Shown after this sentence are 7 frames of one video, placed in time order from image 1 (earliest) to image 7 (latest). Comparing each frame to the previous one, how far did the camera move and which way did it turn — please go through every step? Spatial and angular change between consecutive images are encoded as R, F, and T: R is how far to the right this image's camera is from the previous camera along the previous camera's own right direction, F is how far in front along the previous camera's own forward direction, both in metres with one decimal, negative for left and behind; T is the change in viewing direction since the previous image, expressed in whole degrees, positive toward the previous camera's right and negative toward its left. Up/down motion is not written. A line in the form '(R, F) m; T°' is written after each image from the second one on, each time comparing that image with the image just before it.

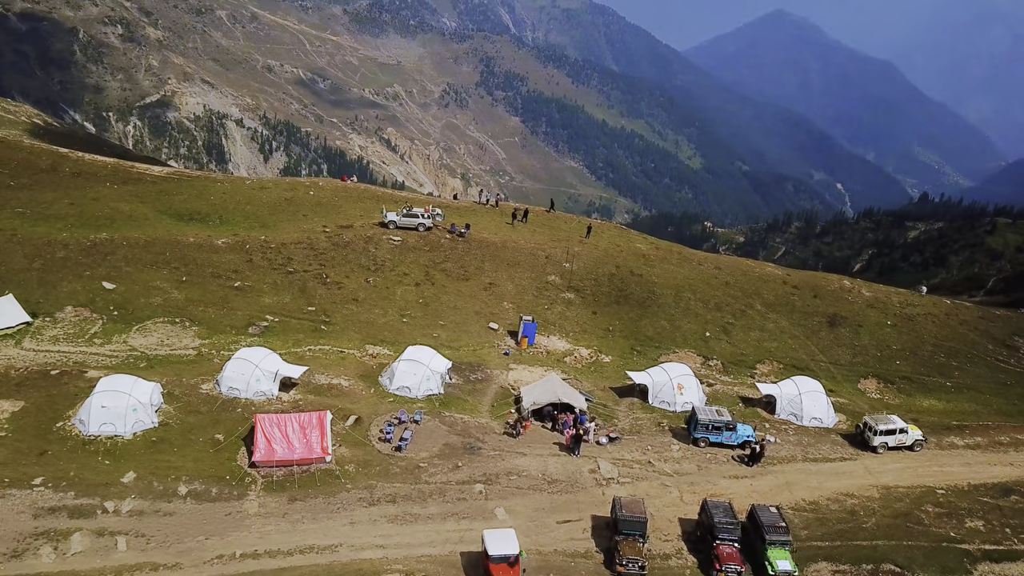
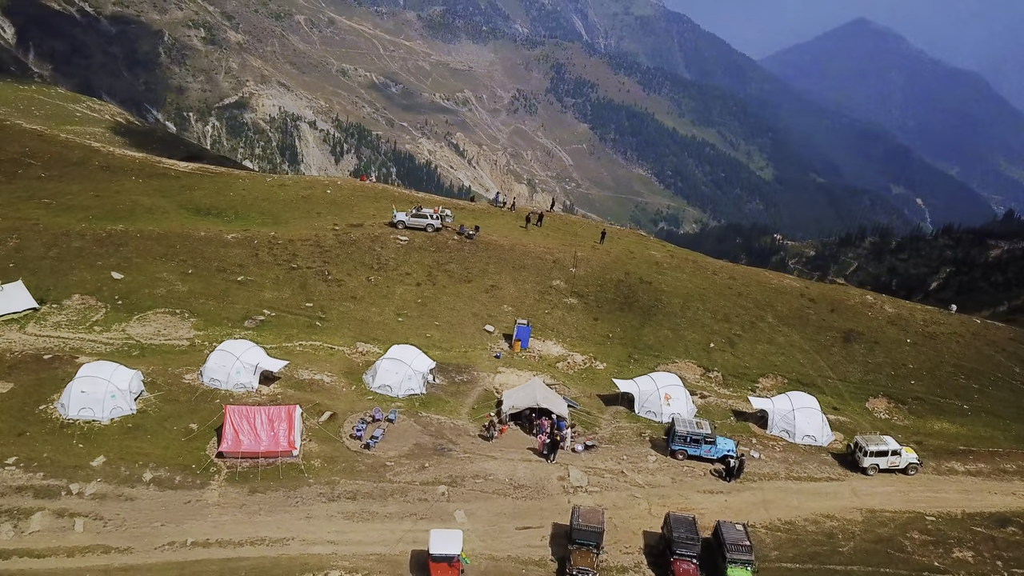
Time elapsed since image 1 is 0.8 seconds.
(+4.6, +0.6) m; -4°
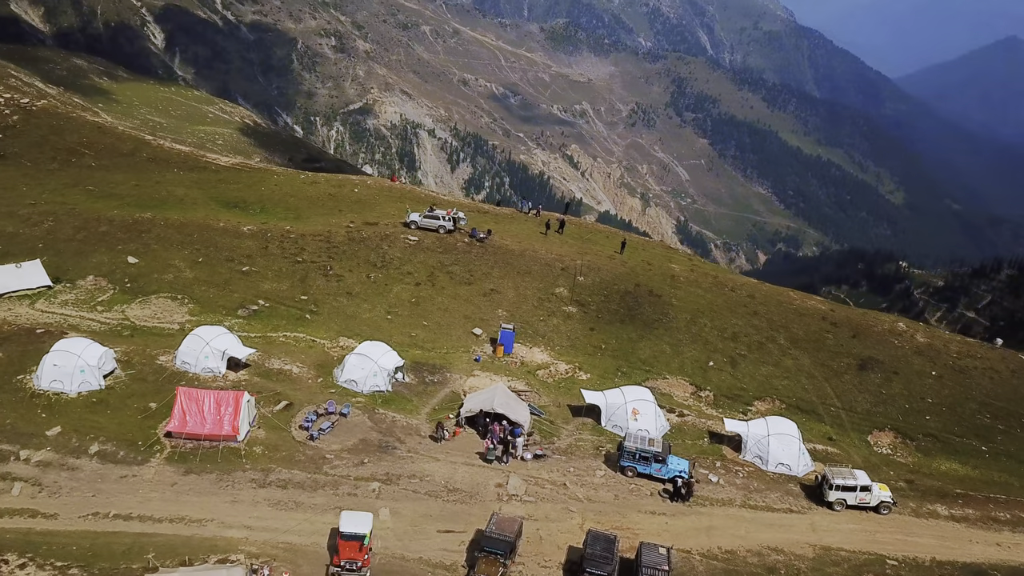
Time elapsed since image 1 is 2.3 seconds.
(+8.0, +1.1) m; -7°
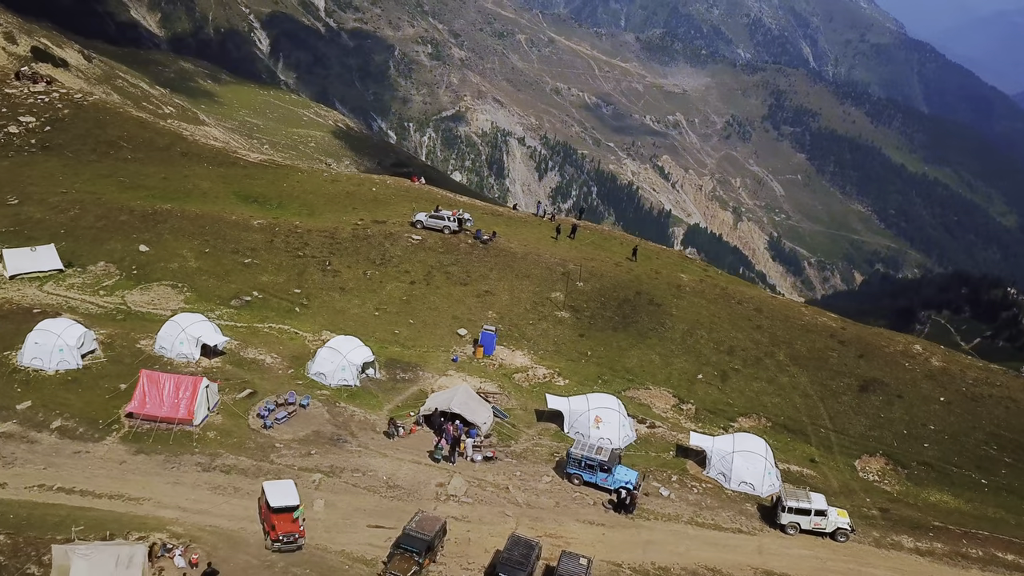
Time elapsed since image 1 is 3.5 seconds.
(+6.7, +0.7) m; -6°
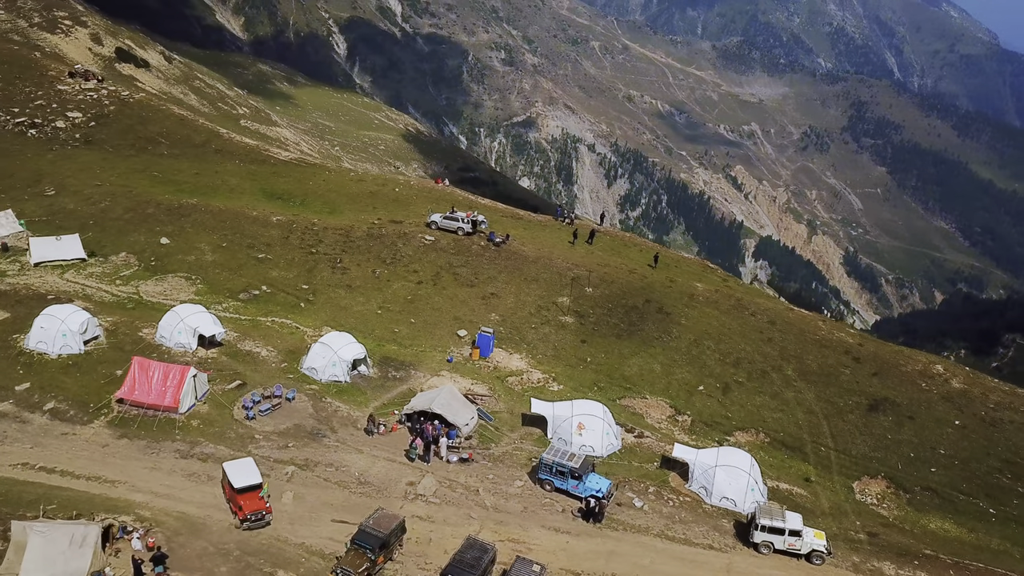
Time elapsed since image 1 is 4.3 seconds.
(+4.4, +0.5) m; -5°
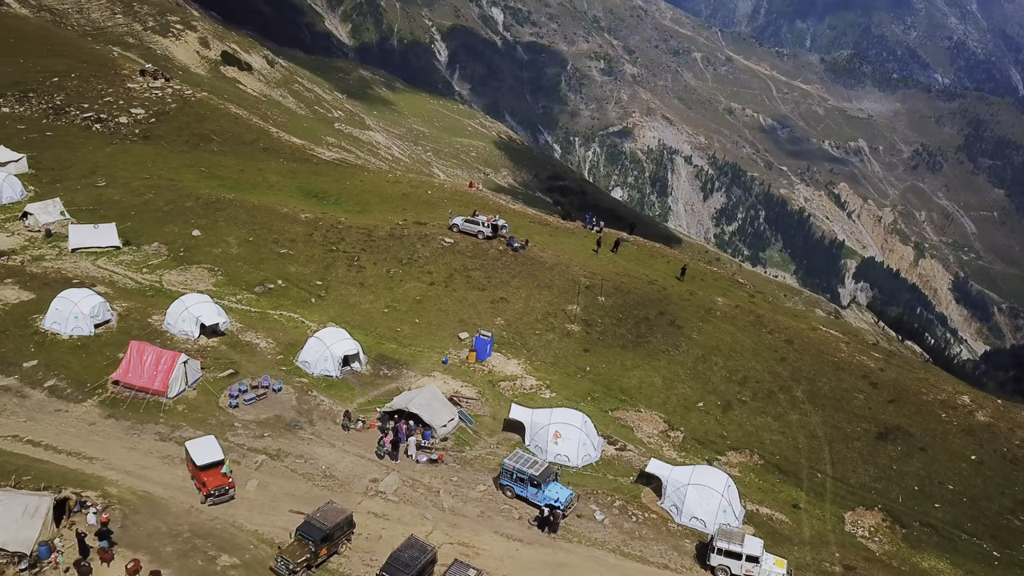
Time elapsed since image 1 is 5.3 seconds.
(+5.8, +0.6) m; -6°
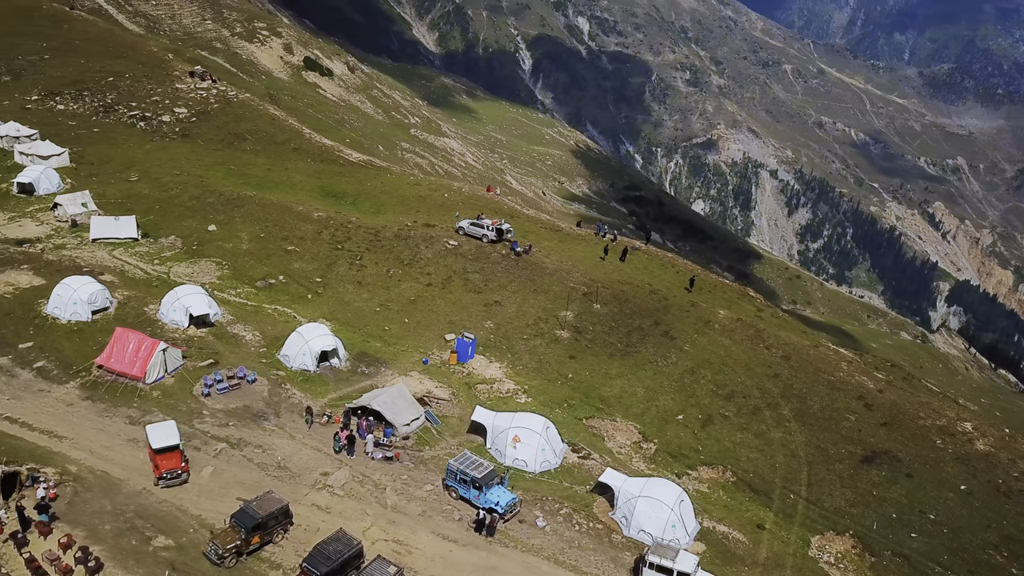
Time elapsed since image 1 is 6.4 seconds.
(+6.1, +0.4) m; -5°
